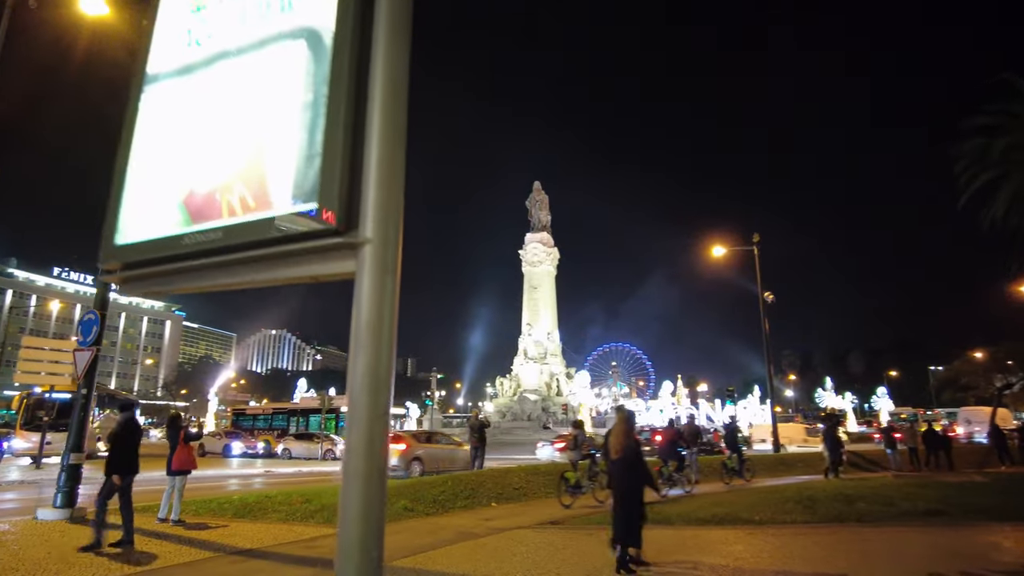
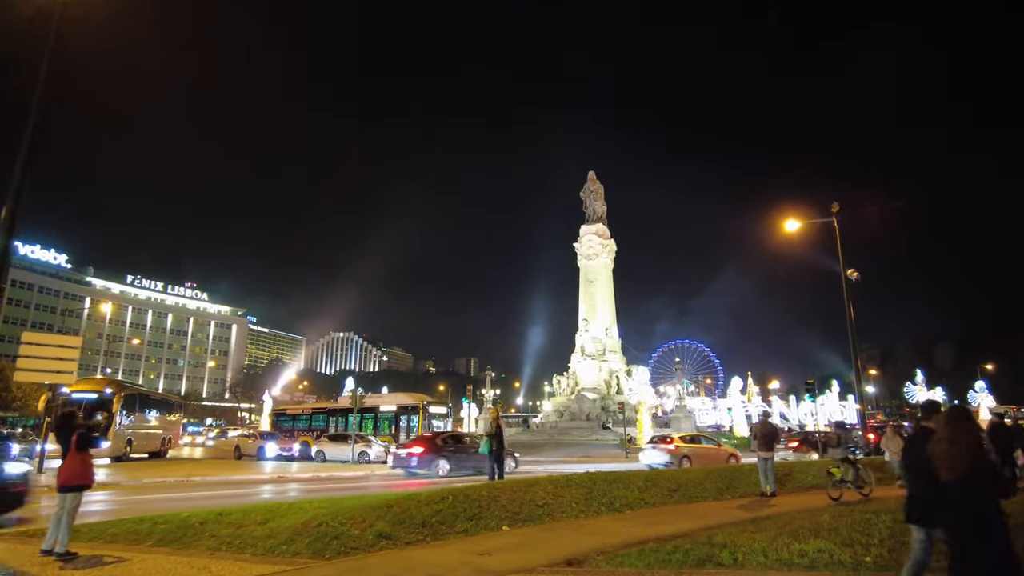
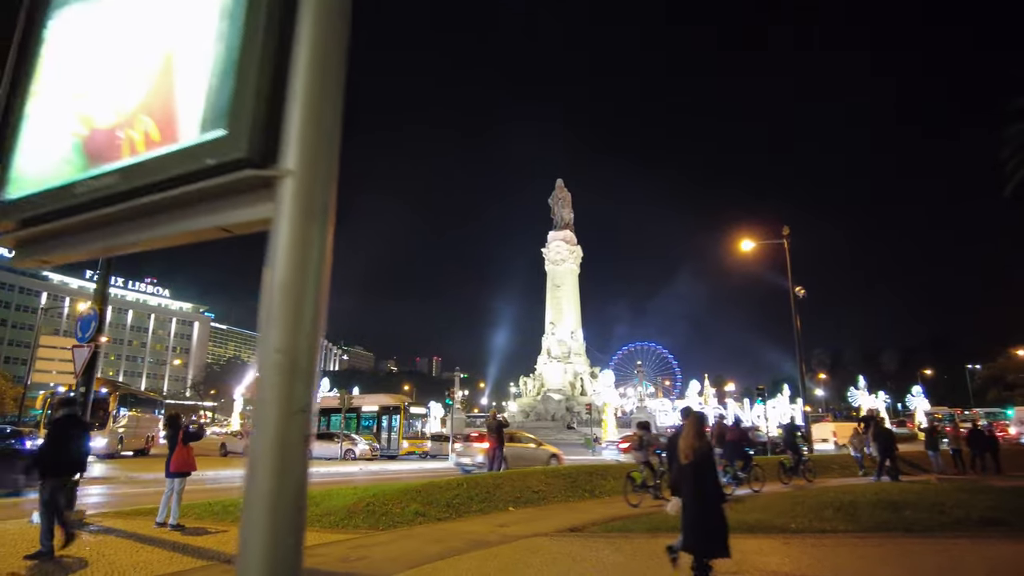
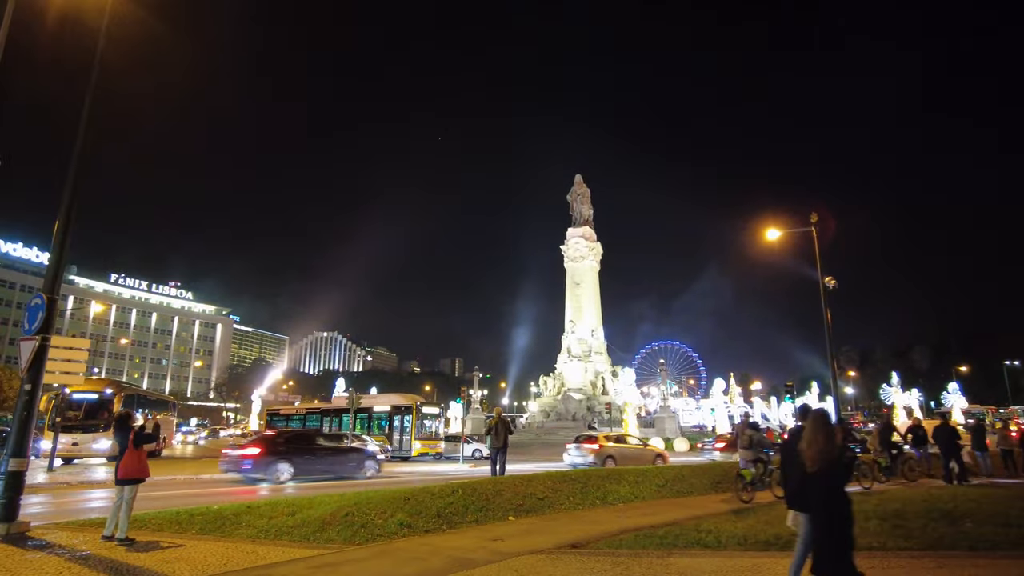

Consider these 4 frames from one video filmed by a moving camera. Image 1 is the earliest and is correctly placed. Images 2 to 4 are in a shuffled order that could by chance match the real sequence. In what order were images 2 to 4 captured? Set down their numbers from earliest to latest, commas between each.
3, 4, 2
